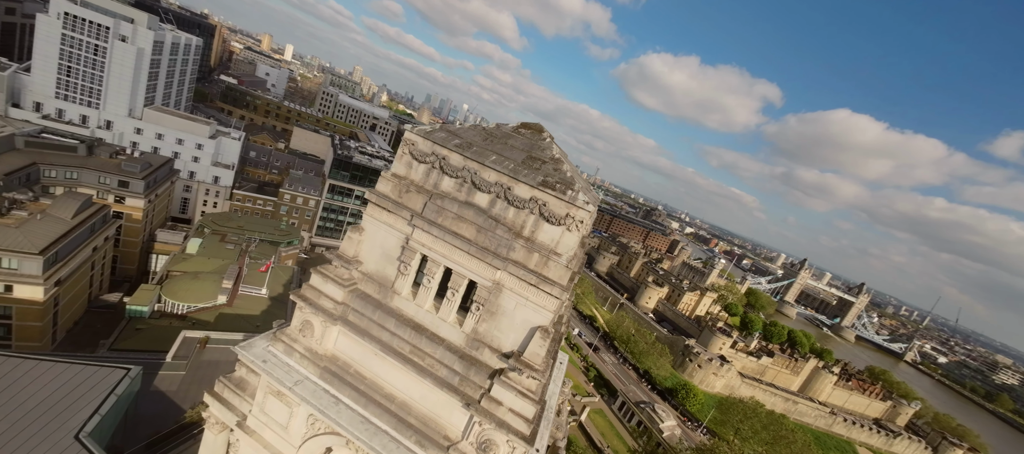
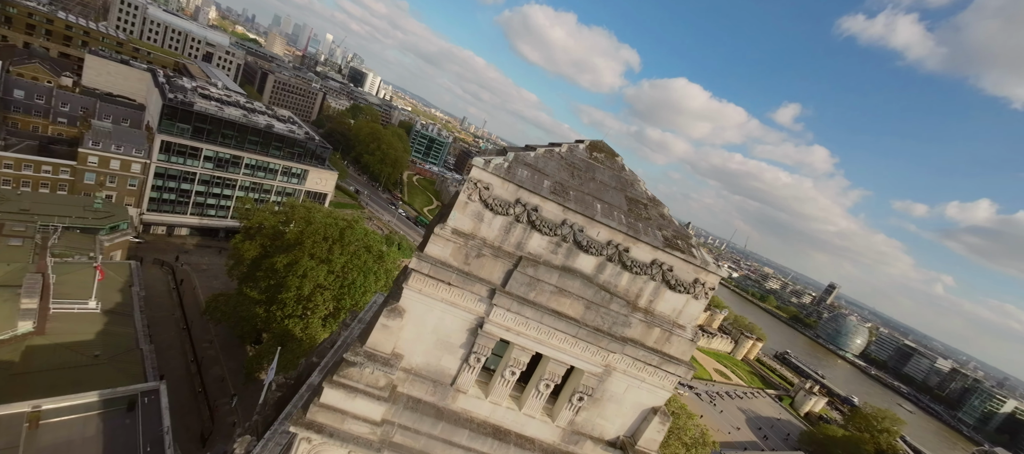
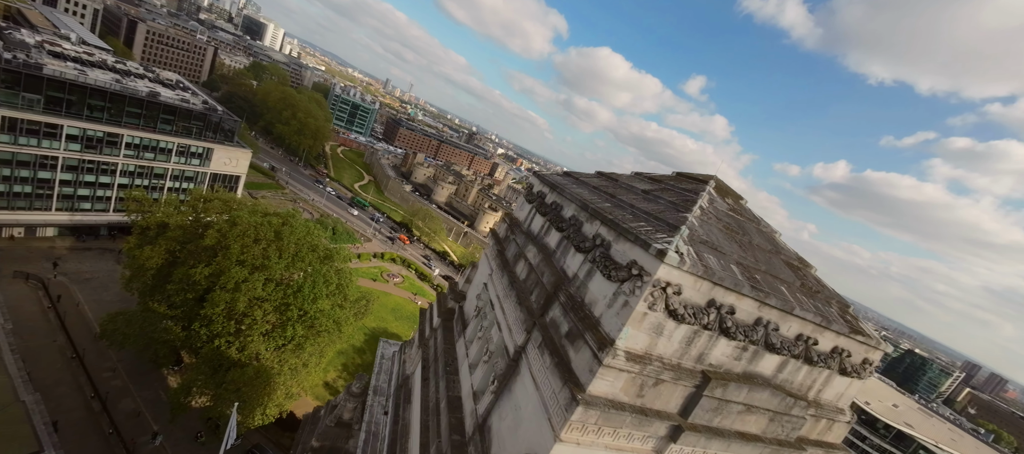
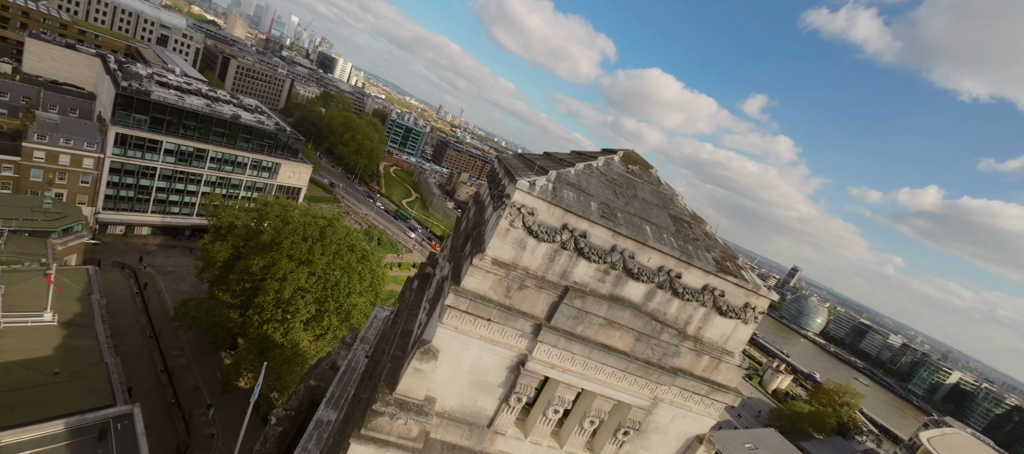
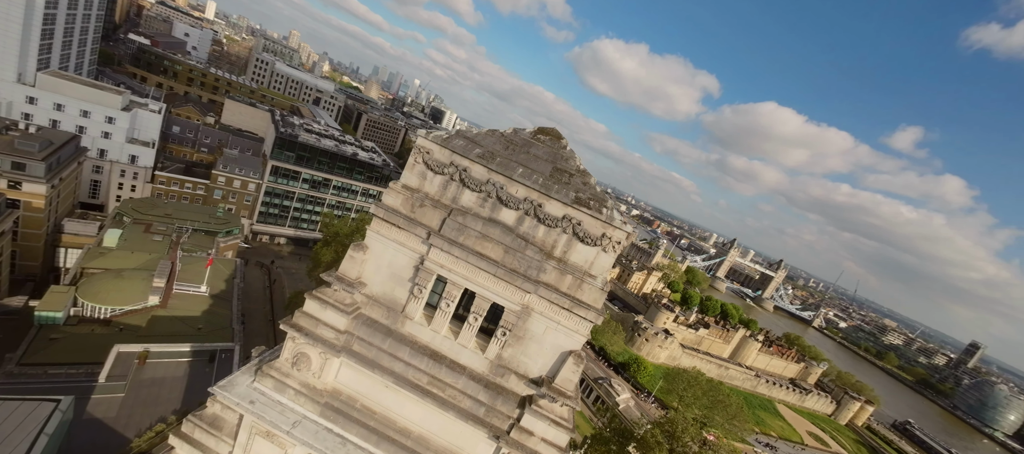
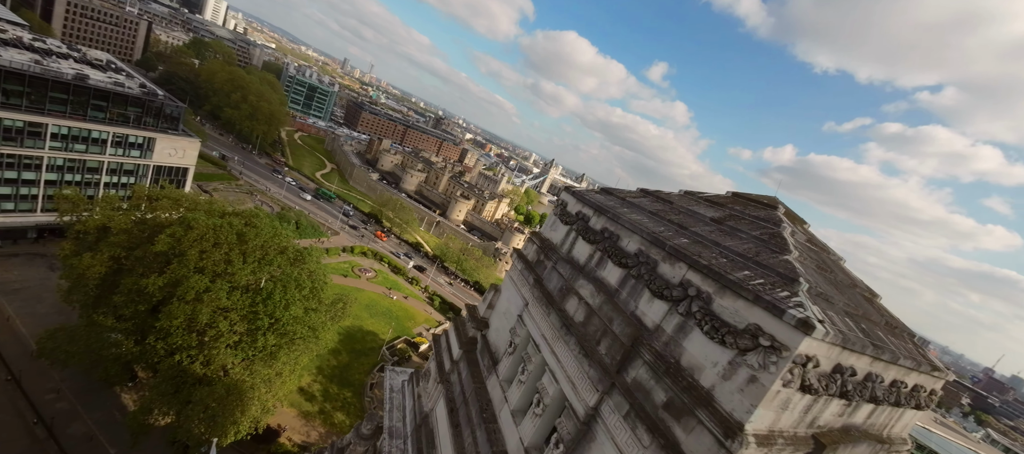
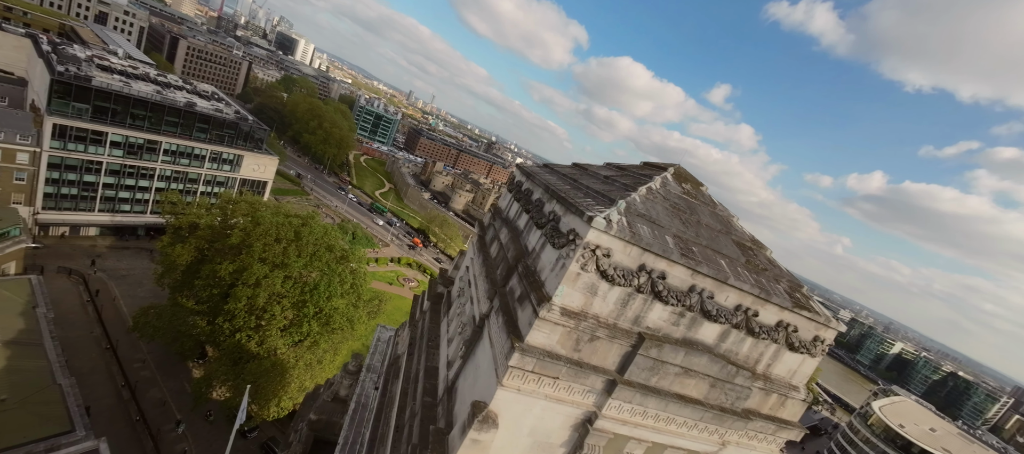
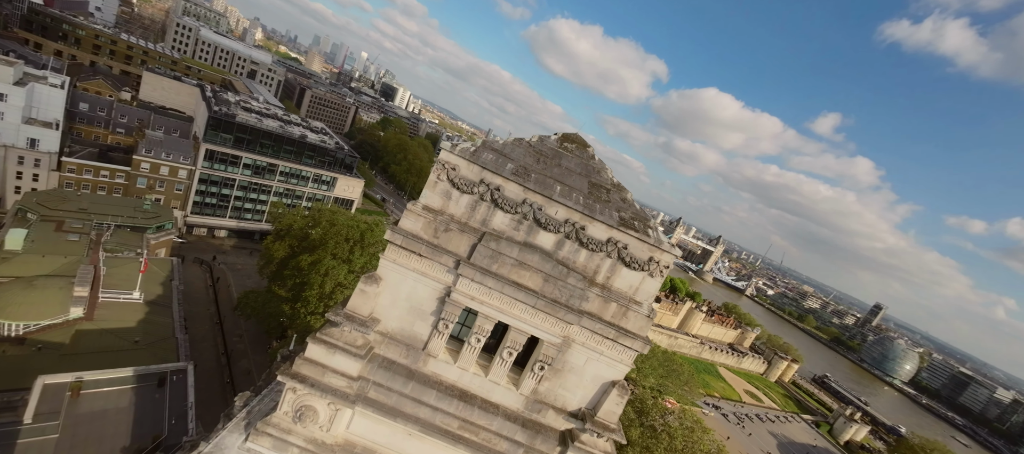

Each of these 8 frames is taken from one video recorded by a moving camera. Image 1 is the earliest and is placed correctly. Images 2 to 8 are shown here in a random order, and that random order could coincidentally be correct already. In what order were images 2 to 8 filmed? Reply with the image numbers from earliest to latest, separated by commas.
5, 8, 2, 4, 7, 3, 6
